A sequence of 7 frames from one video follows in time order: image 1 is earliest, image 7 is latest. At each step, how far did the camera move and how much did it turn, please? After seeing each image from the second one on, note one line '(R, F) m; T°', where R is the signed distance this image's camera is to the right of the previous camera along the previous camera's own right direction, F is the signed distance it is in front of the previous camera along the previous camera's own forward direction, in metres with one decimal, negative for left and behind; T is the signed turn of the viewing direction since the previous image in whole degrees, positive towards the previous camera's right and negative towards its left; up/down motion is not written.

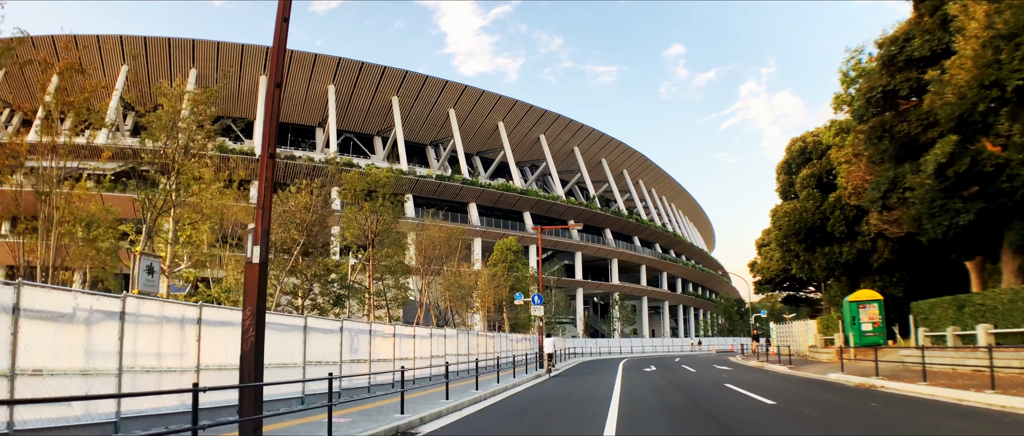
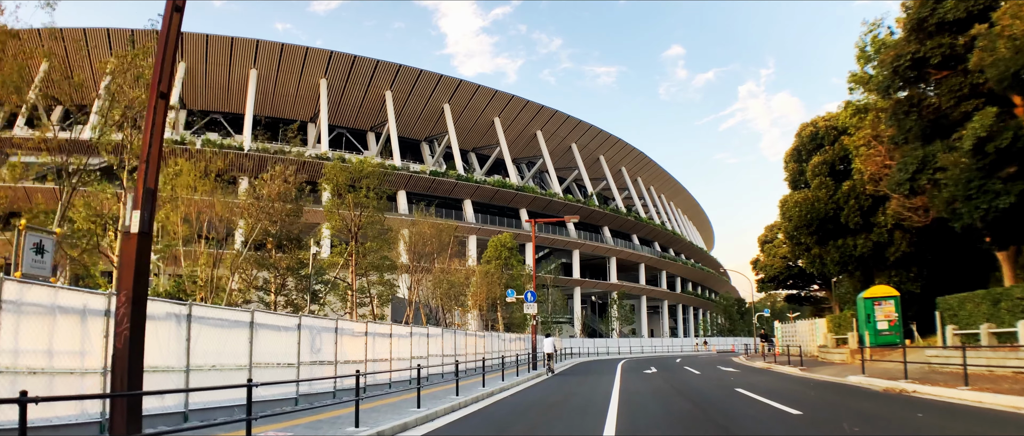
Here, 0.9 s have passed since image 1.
(+0.4, +1.9) m; 0°
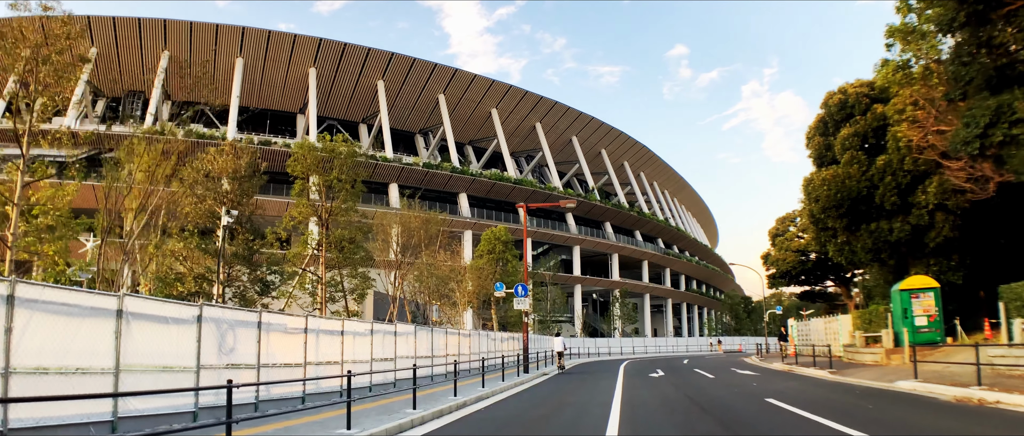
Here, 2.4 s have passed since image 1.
(+0.7, +3.1) m; 0°
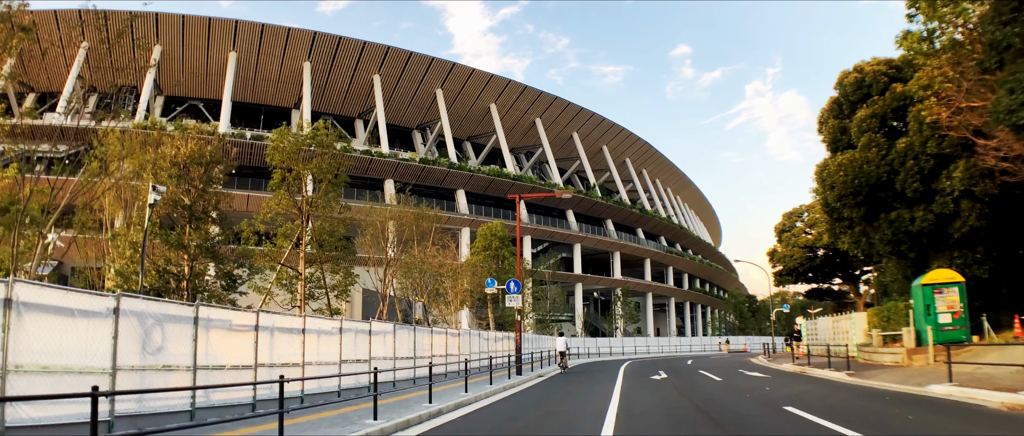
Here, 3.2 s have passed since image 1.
(+0.5, +1.6) m; 0°
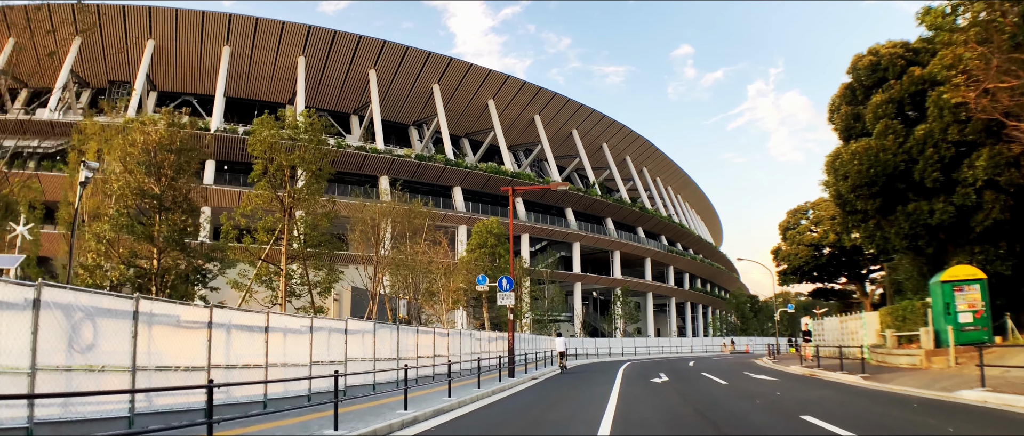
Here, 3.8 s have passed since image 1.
(+0.3, +1.3) m; 0°
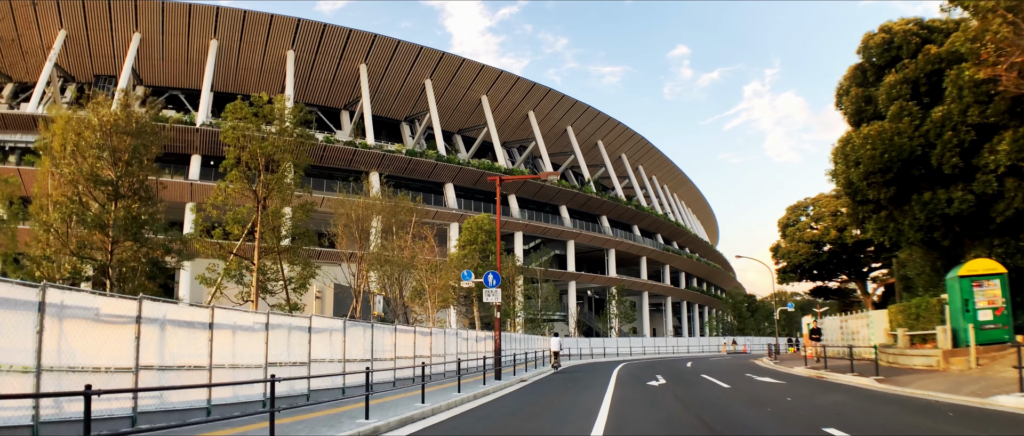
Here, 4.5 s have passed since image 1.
(+0.3, +1.4) m; 0°
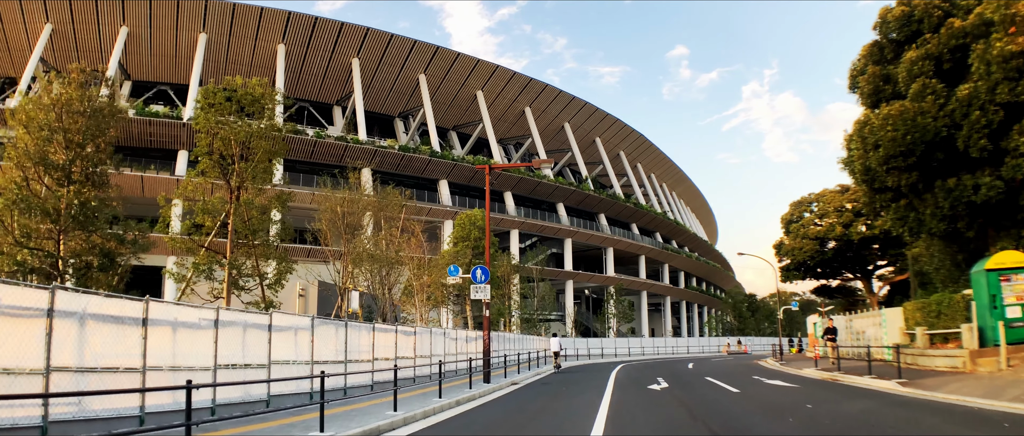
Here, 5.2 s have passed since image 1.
(+0.3, +1.4) m; 0°
